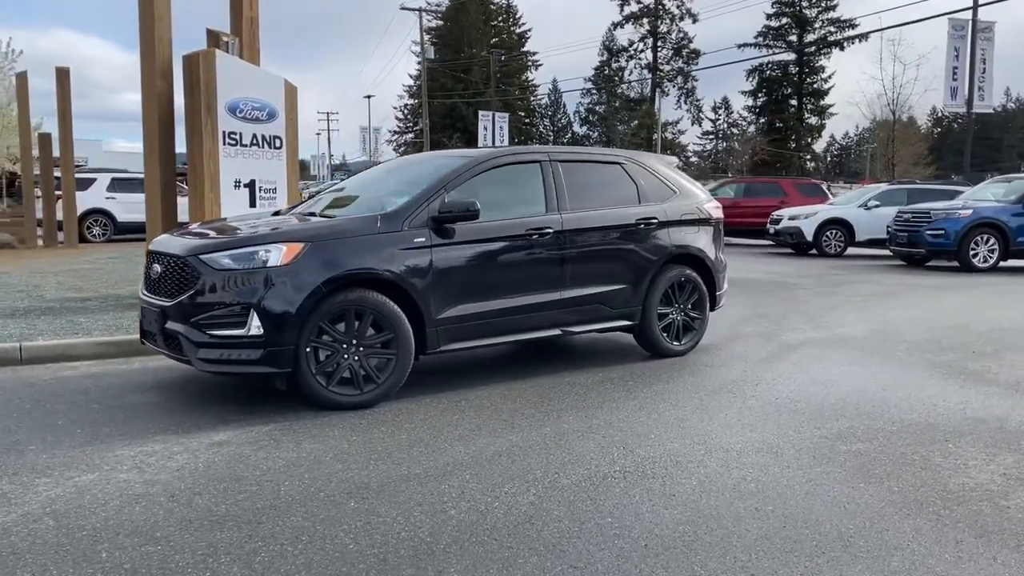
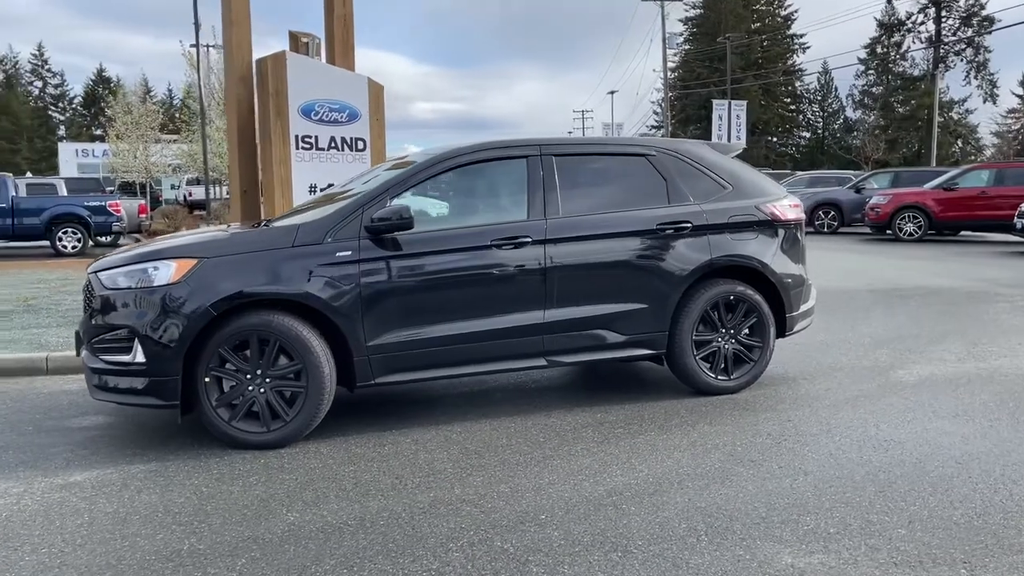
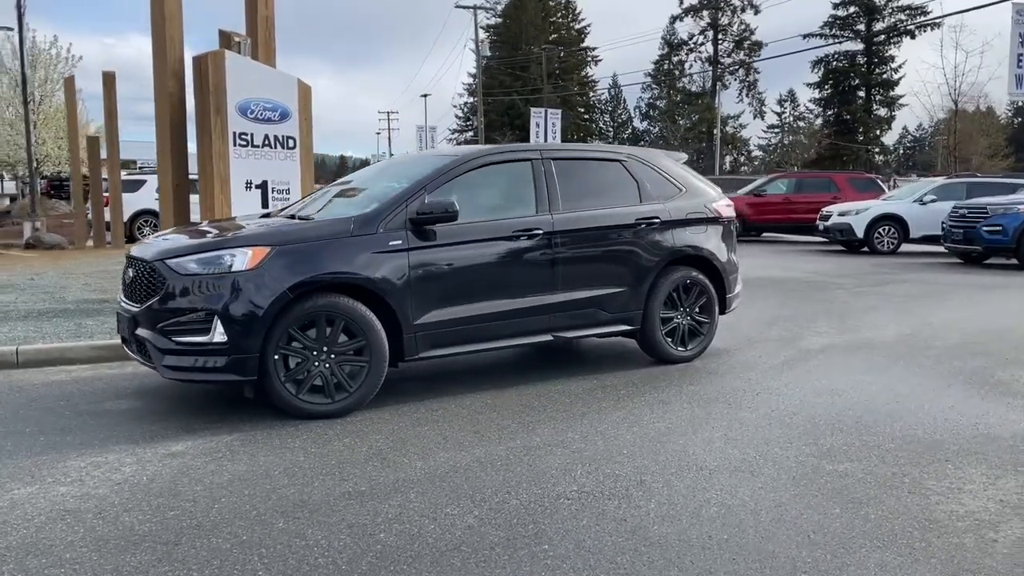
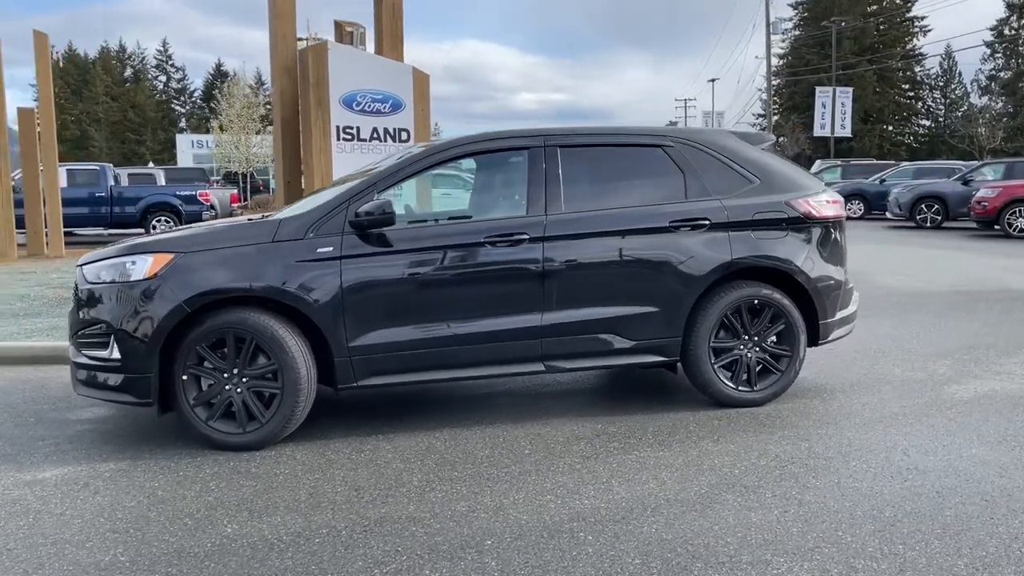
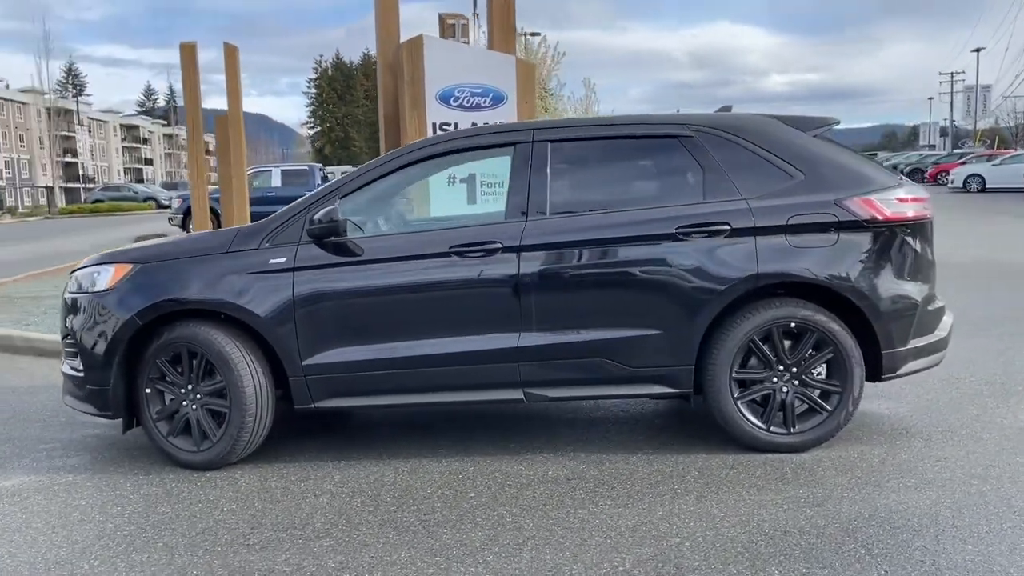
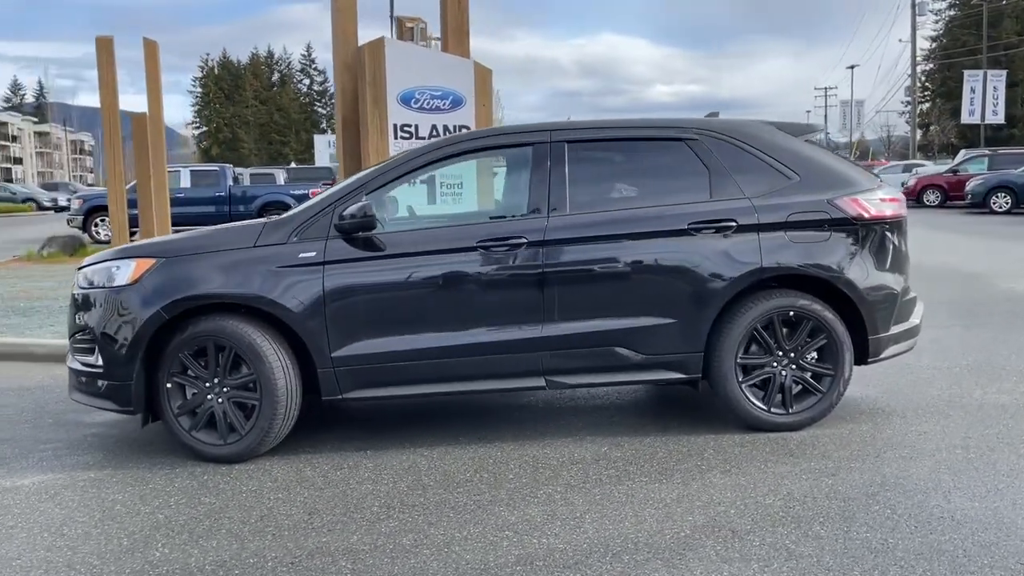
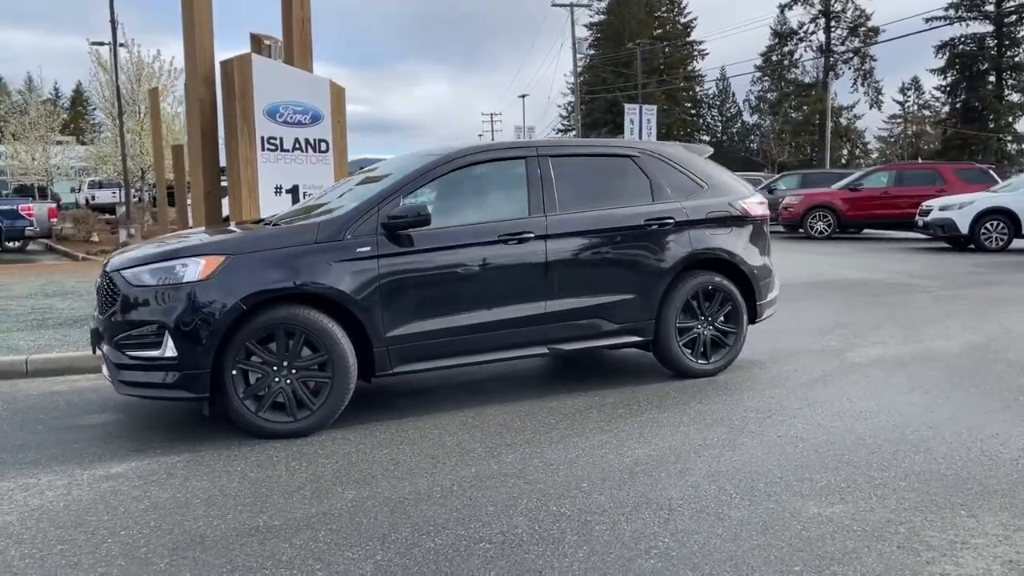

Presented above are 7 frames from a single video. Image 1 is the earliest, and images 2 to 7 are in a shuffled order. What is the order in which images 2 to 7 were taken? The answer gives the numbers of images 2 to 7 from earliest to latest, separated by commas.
3, 7, 2, 4, 6, 5
